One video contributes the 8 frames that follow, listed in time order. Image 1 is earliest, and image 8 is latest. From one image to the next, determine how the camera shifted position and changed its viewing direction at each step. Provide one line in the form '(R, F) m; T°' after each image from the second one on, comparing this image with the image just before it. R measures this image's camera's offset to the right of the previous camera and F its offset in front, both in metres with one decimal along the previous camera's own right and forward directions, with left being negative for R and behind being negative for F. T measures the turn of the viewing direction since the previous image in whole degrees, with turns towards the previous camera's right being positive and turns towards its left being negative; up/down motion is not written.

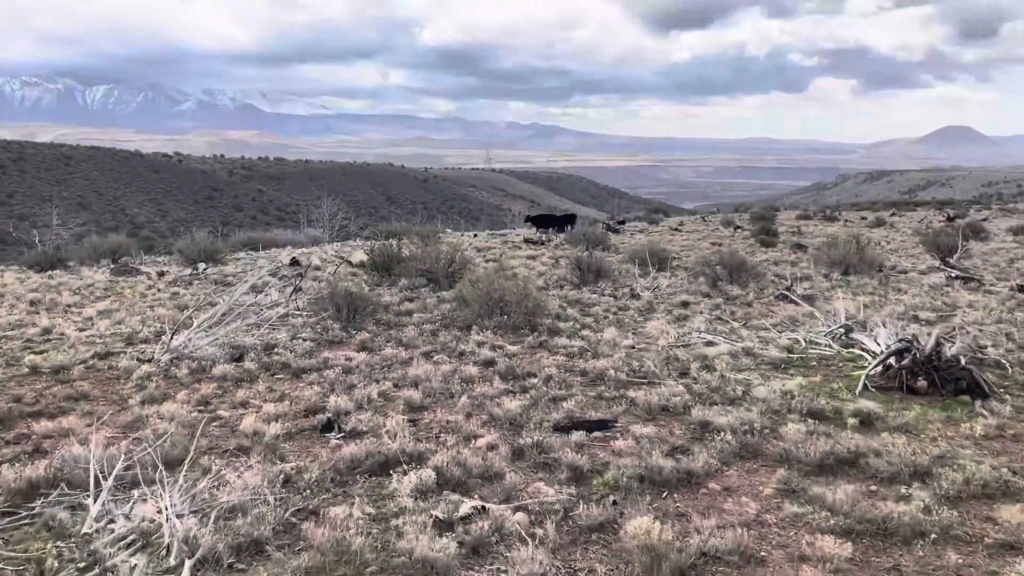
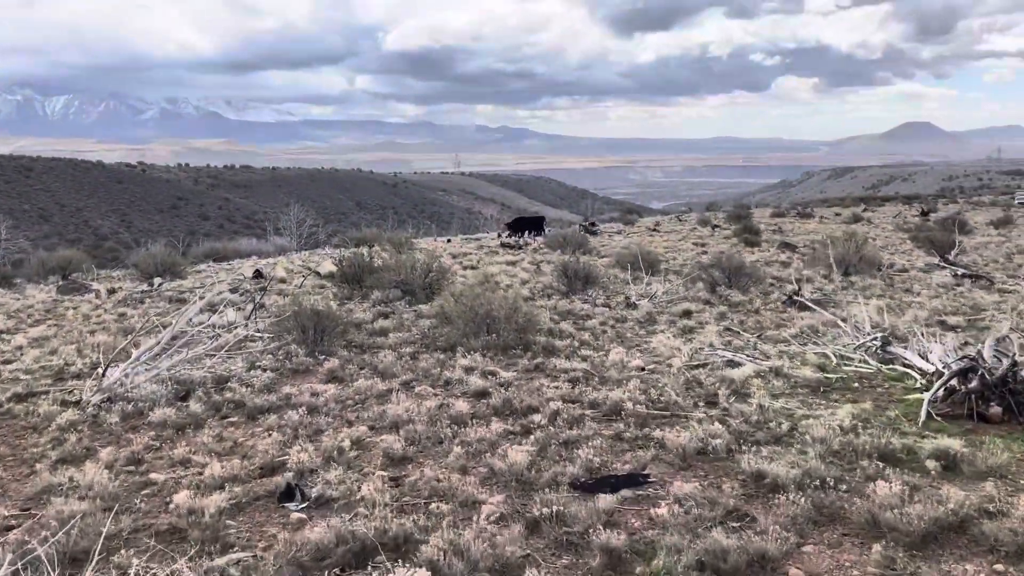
(-0.2, +1.0) m; +2°
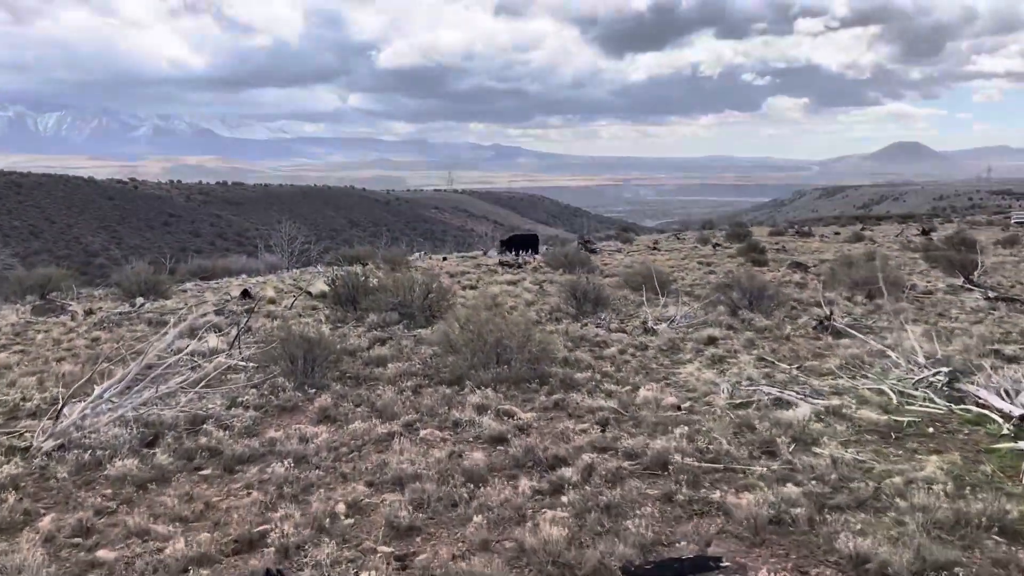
(-0.2, +0.8) m; +1°
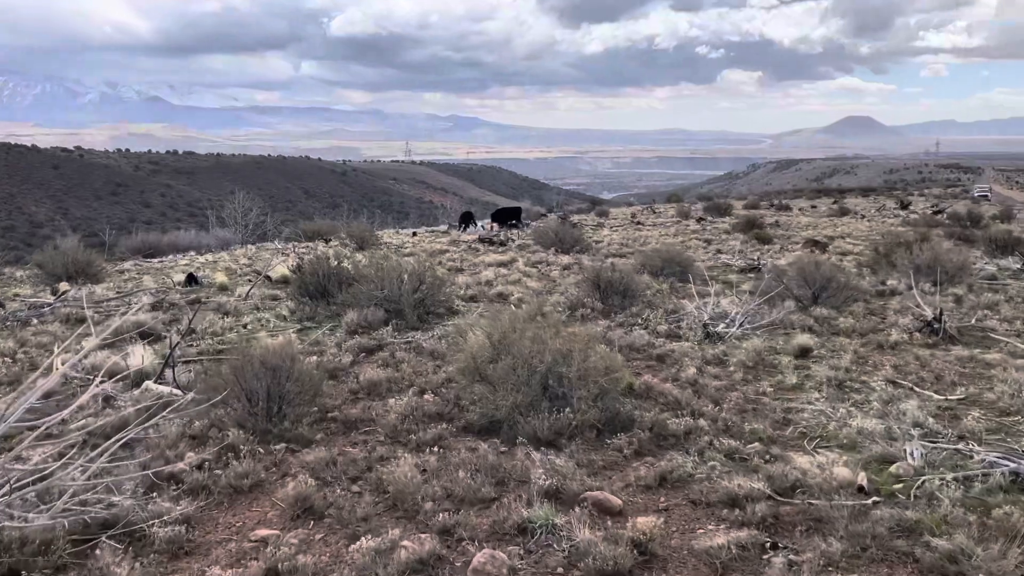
(-0.6, +2.2) m; +3°
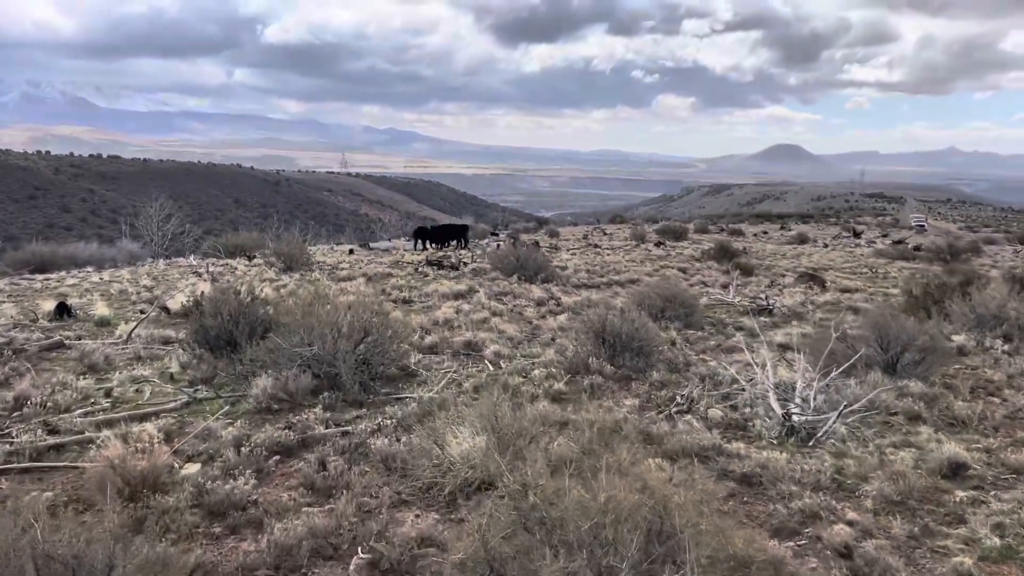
(-0.4, +2.5) m; +4°
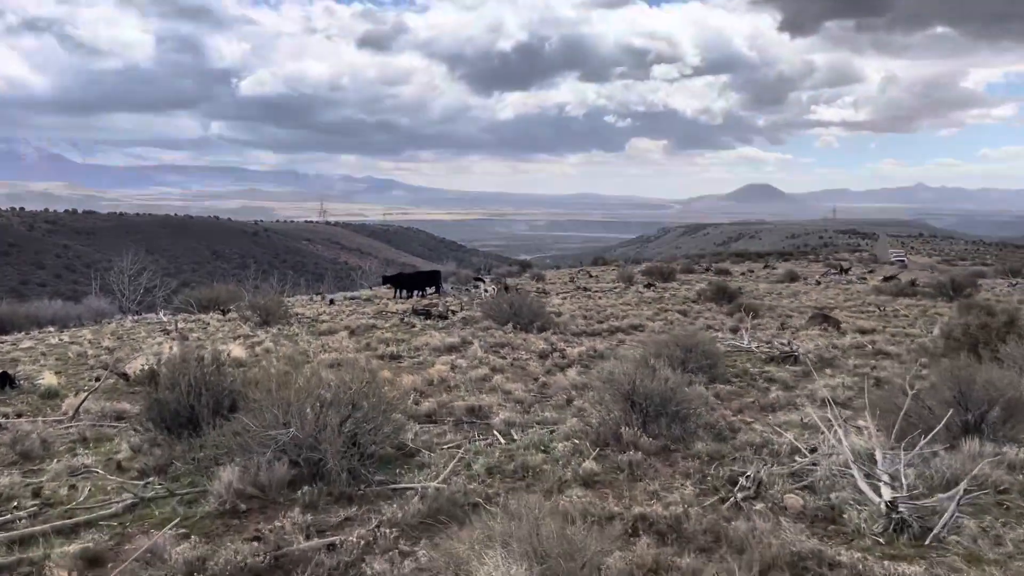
(-0.2, +1.1) m; +1°
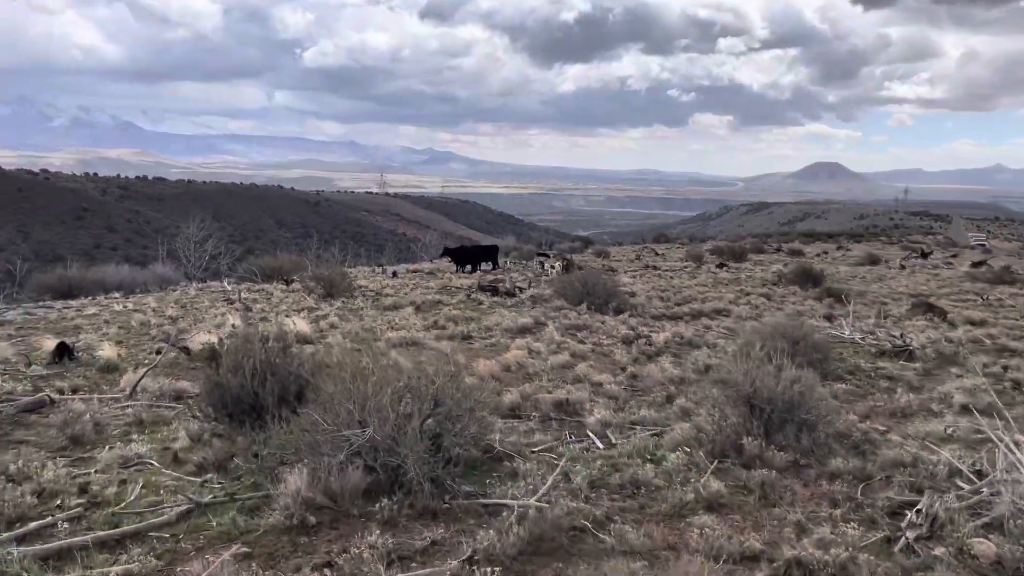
(-0.3, +0.8) m; -4°
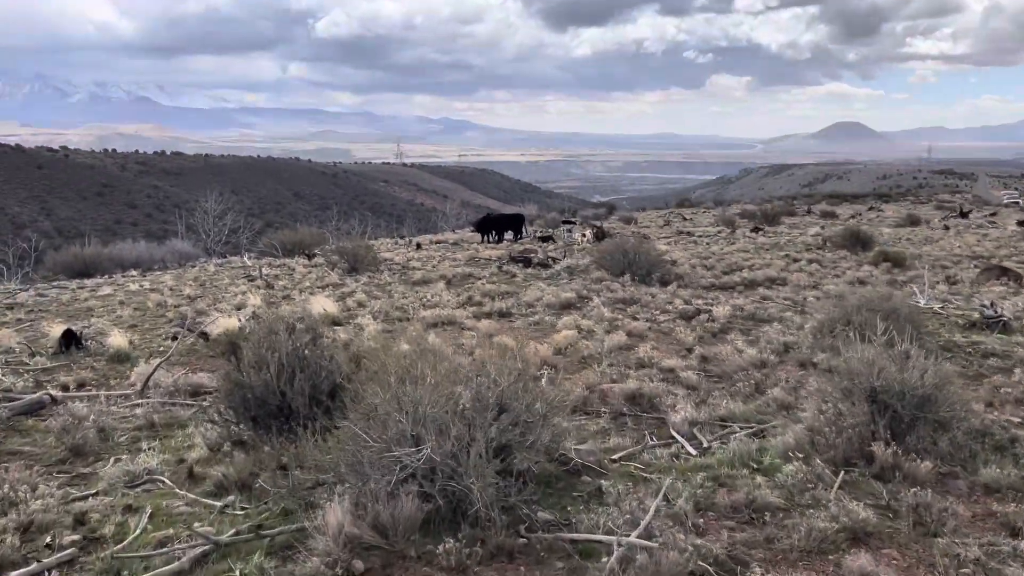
(-0.3, +0.9) m; -1°
